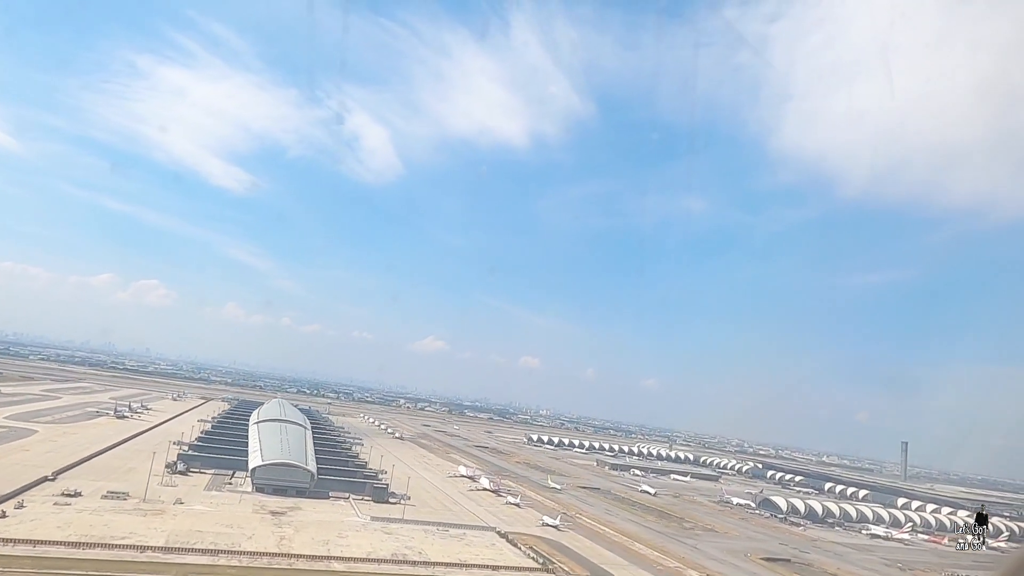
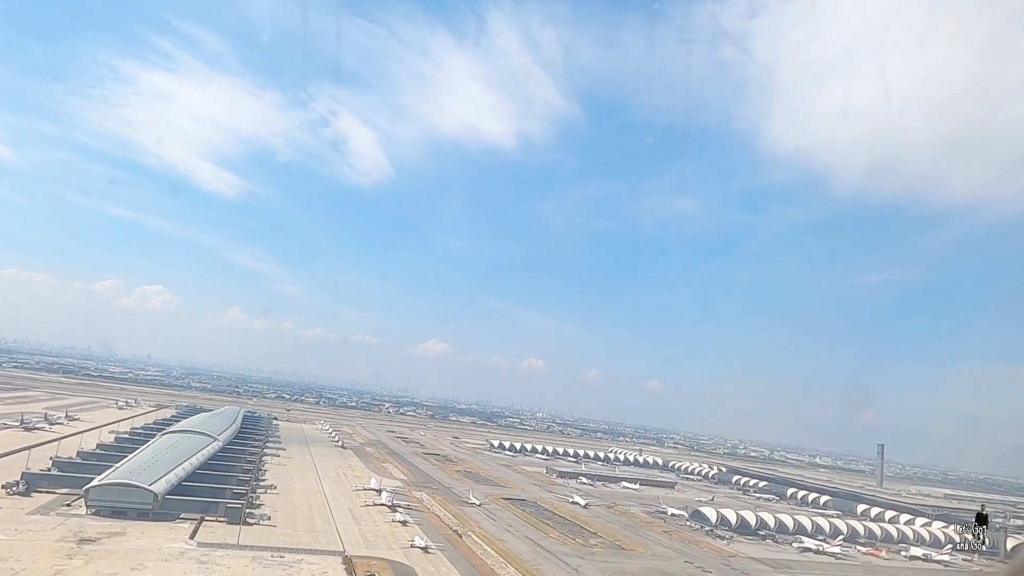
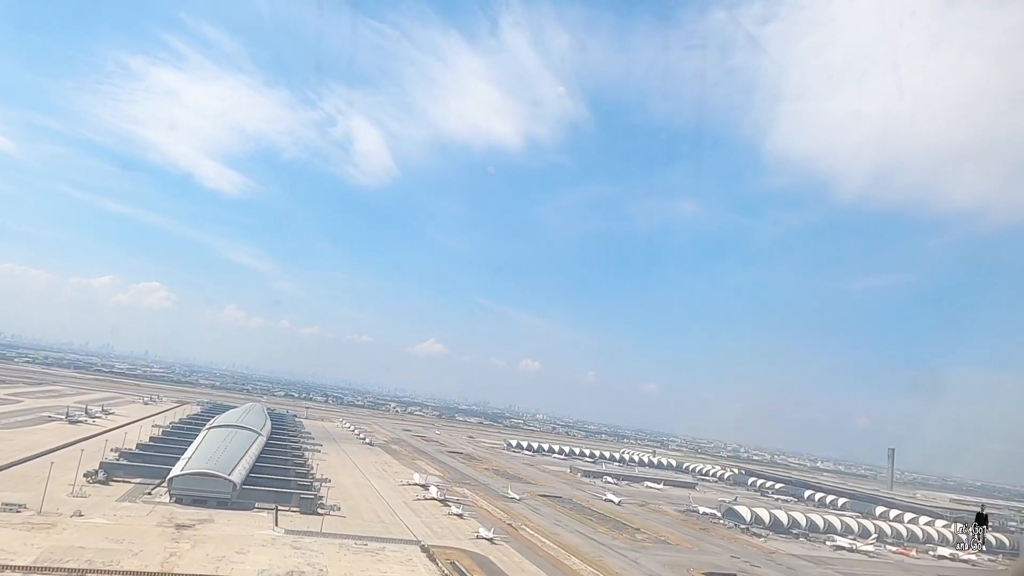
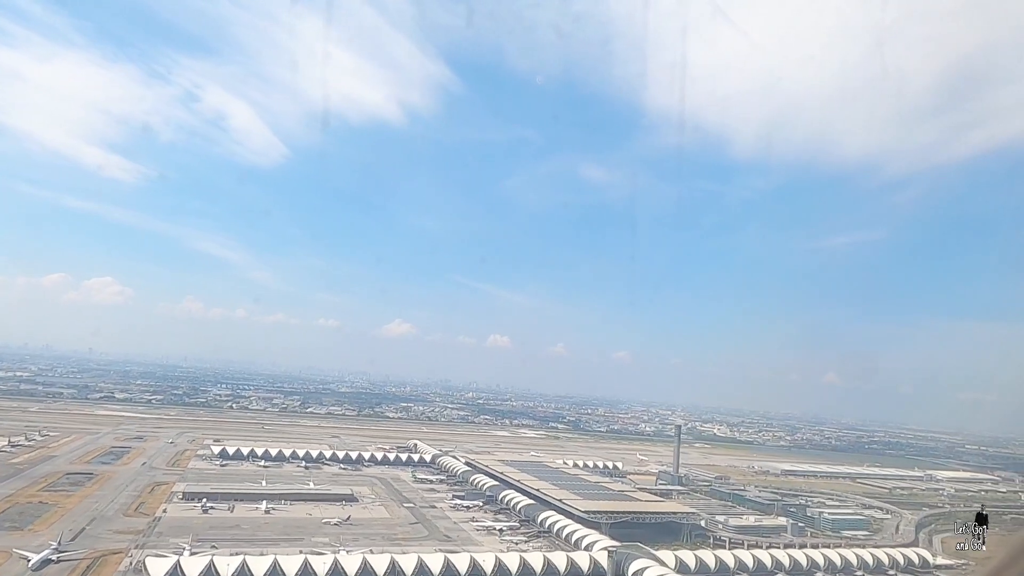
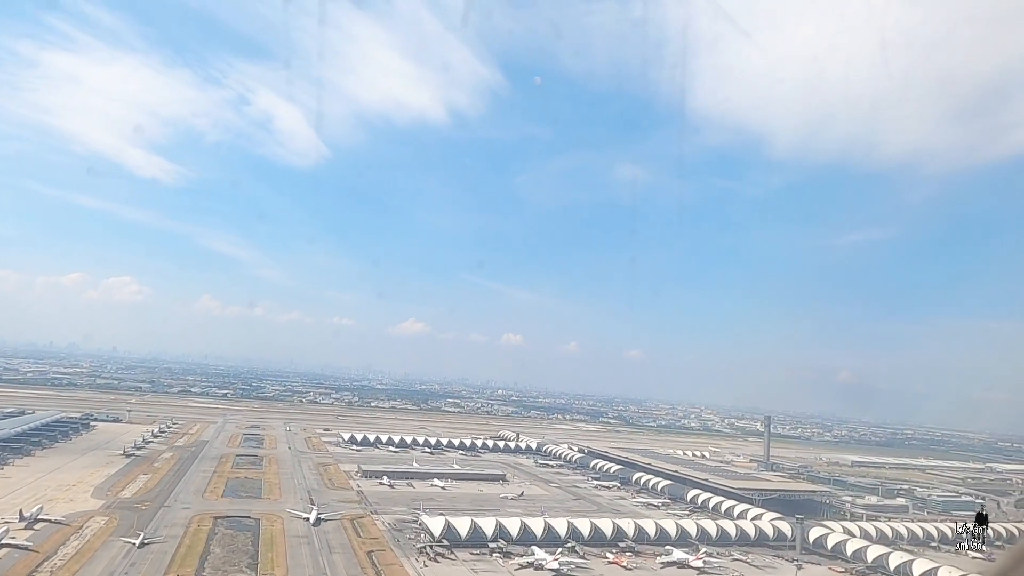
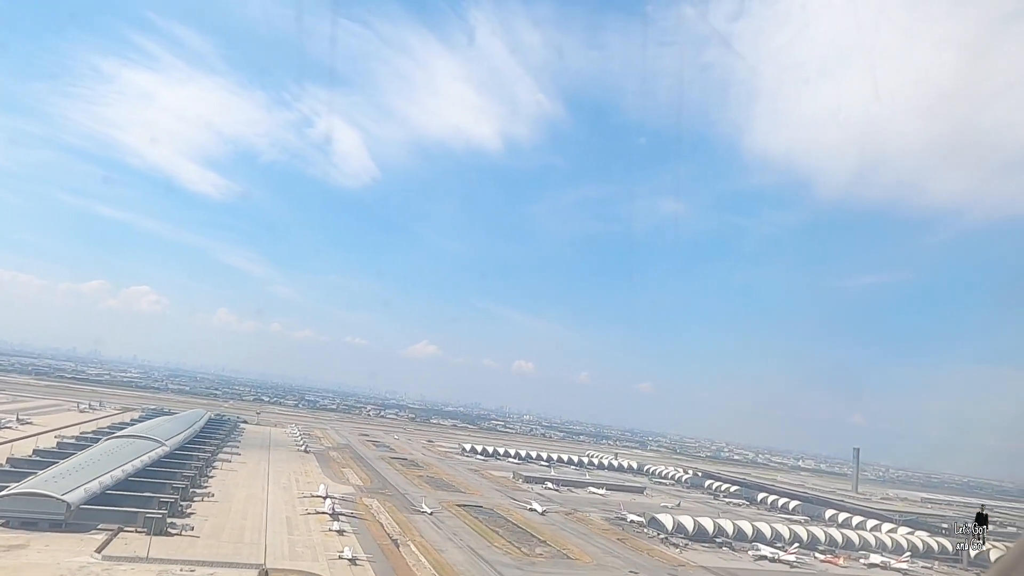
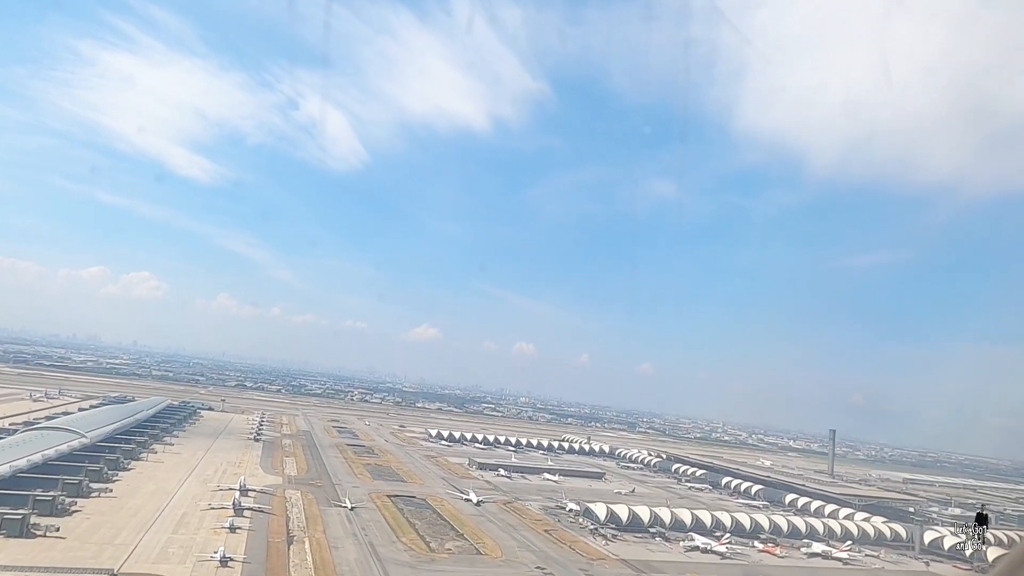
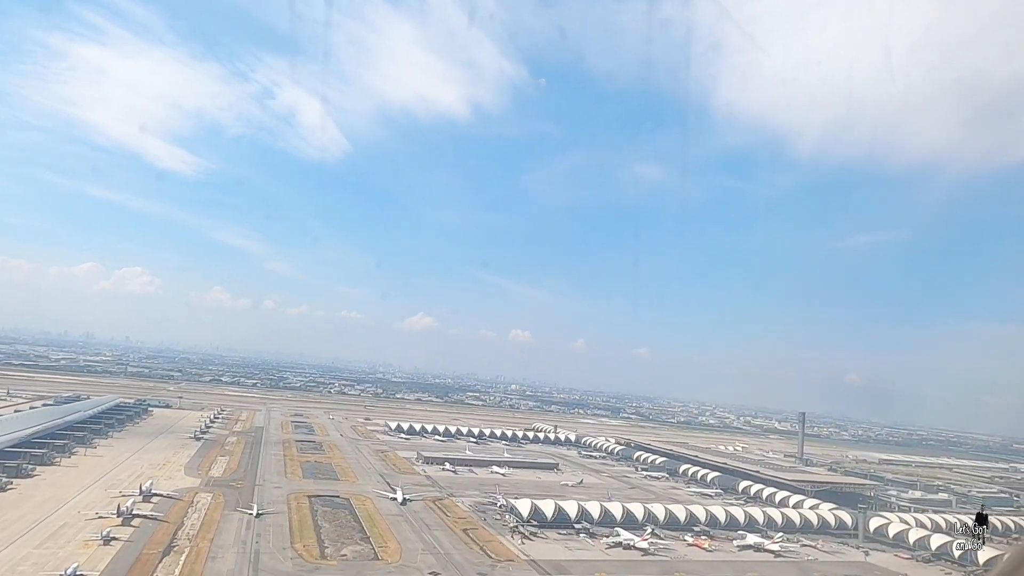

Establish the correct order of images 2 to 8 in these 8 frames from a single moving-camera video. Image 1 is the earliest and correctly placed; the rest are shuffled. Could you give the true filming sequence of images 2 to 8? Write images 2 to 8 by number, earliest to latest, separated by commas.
3, 2, 6, 7, 8, 5, 4
